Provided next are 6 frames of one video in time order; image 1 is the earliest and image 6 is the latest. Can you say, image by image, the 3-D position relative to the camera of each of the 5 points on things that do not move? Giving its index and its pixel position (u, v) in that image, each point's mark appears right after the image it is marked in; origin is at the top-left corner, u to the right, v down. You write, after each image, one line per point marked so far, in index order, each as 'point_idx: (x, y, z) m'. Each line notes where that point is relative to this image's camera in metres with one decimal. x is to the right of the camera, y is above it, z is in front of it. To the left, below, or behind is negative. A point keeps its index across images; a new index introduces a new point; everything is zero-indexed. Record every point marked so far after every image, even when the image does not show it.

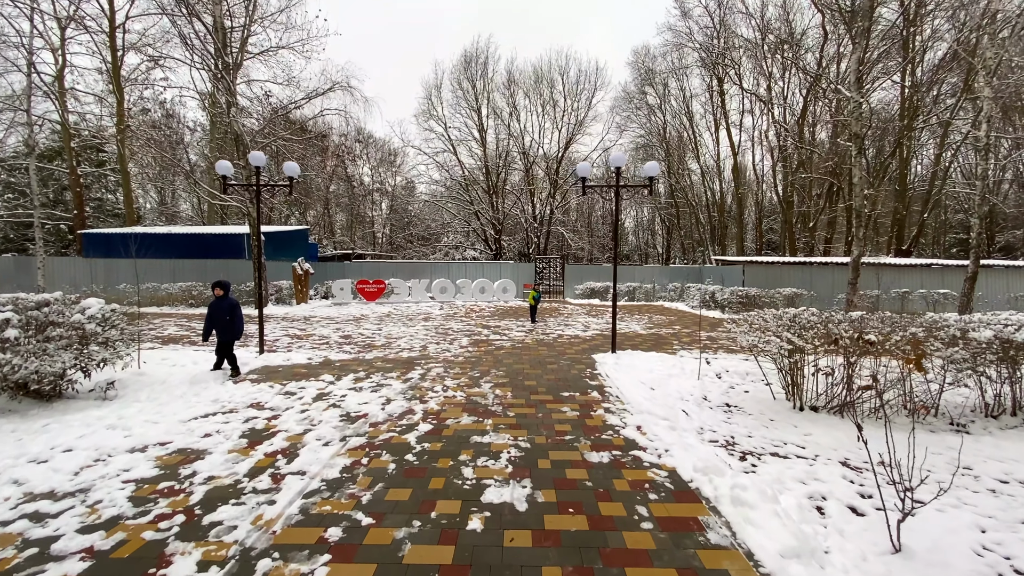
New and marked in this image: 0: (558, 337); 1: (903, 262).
0: (+0.9, -0.9, +9.2) m
1: (+13.7, +0.9, +16.7) m
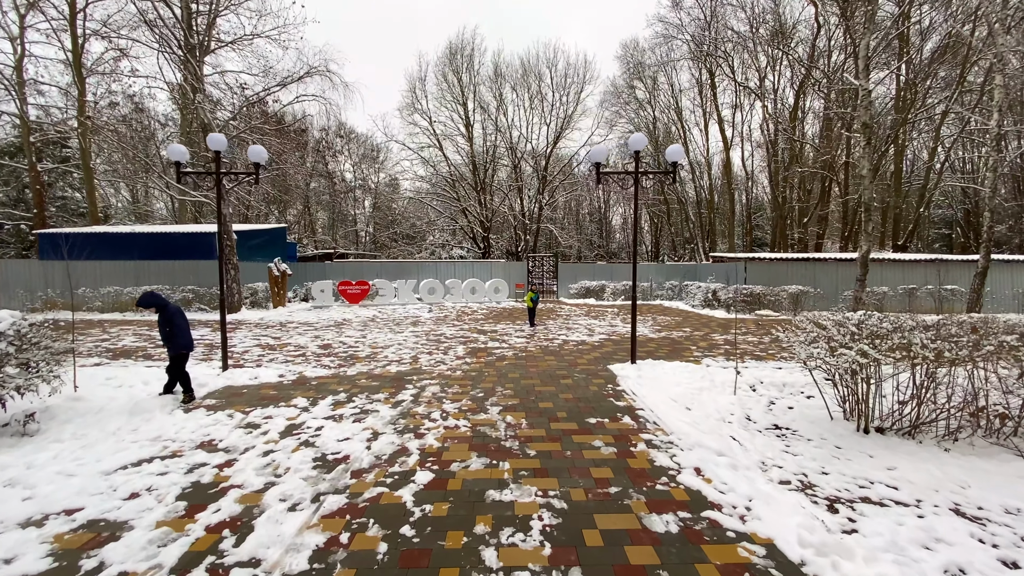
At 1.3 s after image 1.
0: (+0.9, -1.0, +8.3) m
1: (+13.4, +1.1, +16.2) m
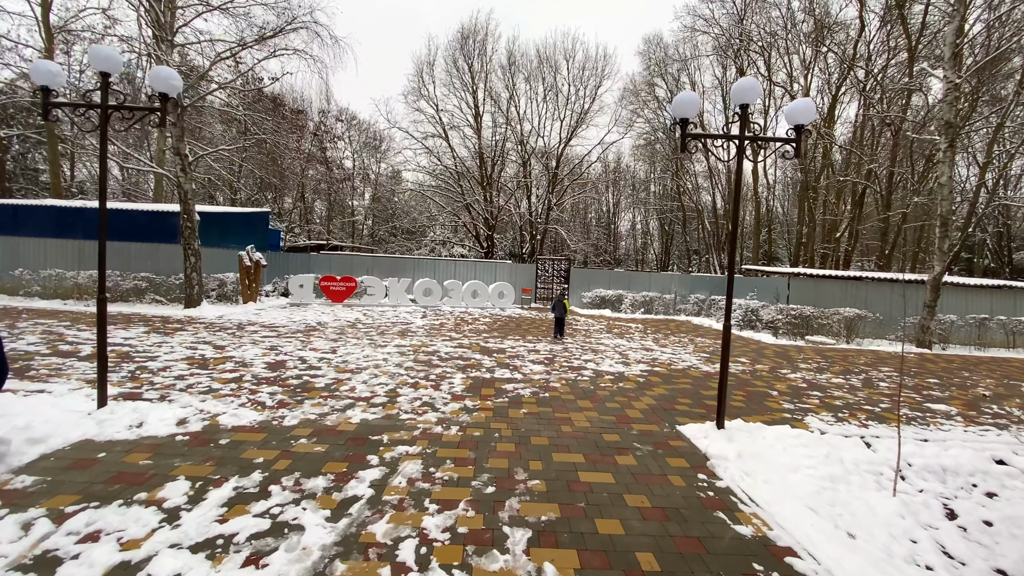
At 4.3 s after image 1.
0: (+1.1, -1.1, +6.2) m
1: (+13.7, +0.2, +14.2) m
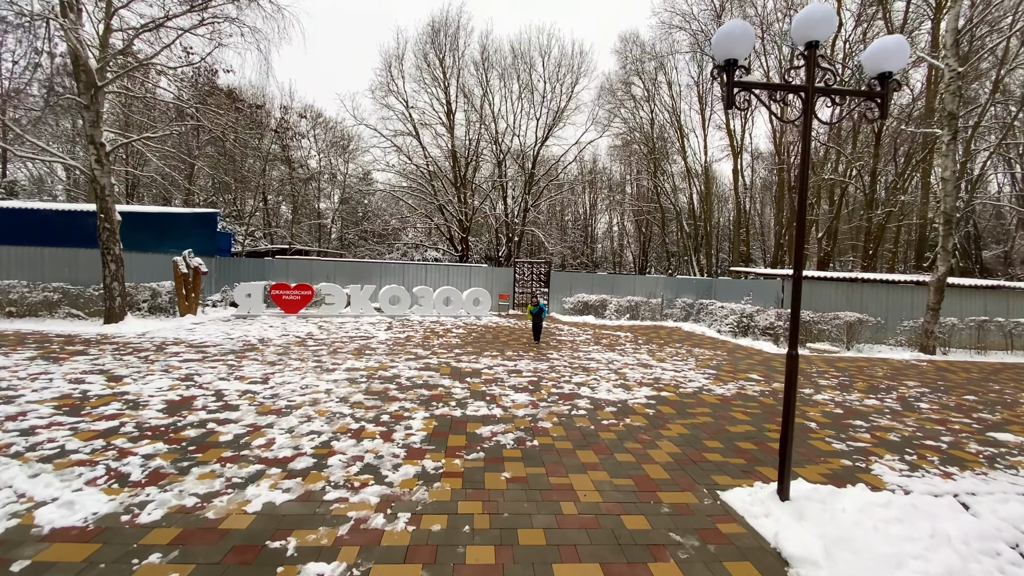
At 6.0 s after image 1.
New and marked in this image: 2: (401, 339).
0: (+0.9, -1.3, +4.9) m
1: (+13.0, +0.2, +13.6) m
2: (-2.1, -1.0, +9.0) m
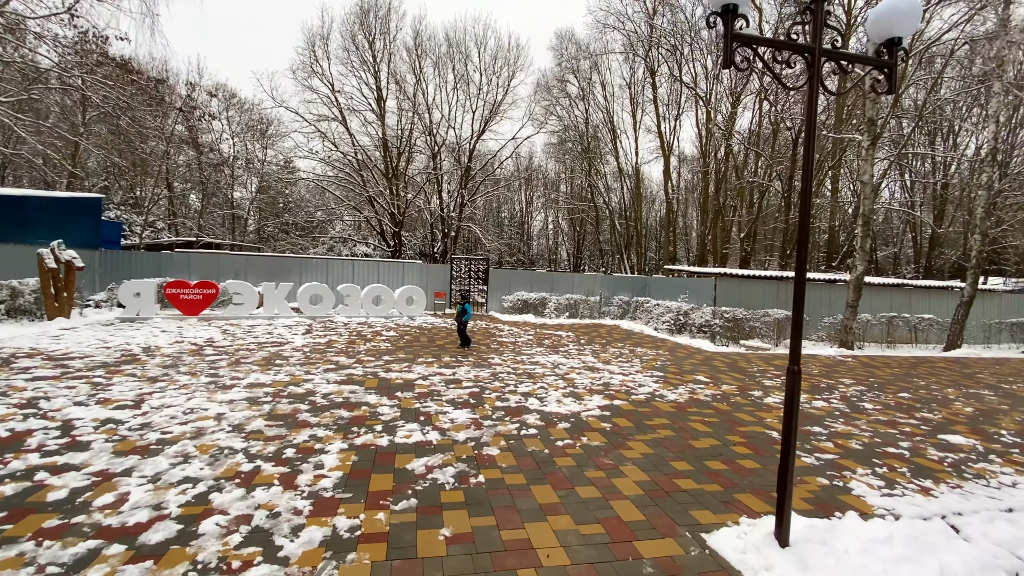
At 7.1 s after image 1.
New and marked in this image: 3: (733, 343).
0: (+0.3, -1.3, +4.3) m
1: (+11.2, +0.2, +14.5) m
2: (-3.2, -1.0, +8.0) m
3: (+5.4, -1.3, +11.6) m
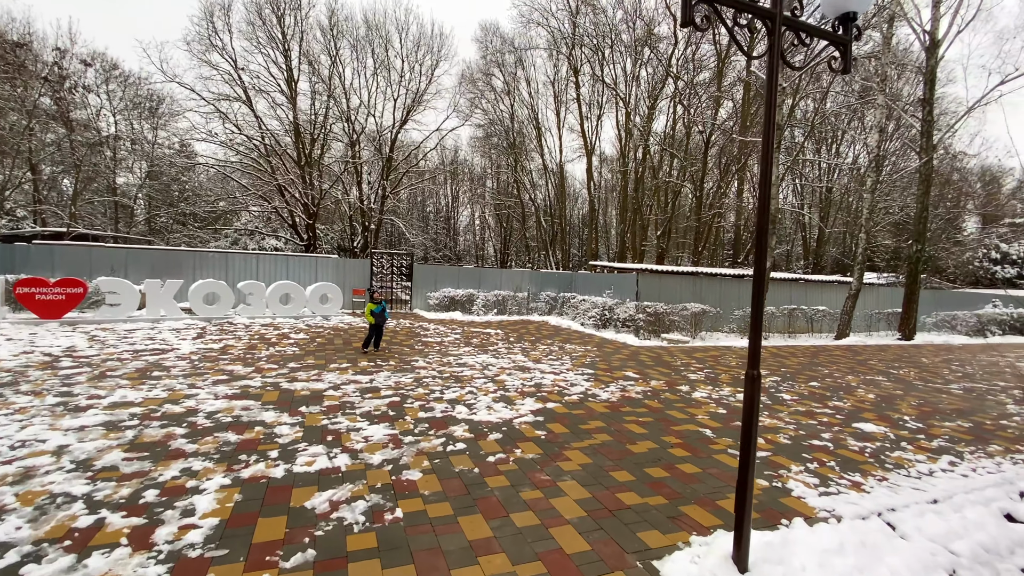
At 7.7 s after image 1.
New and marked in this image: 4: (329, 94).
0: (-0.3, -1.2, +3.9) m
1: (+8.9, +0.4, +15.6) m
2: (-4.3, -0.9, +6.9) m
3: (+3.6, -1.2, +11.9) m
4: (-7.8, +8.3, +20.1) m
